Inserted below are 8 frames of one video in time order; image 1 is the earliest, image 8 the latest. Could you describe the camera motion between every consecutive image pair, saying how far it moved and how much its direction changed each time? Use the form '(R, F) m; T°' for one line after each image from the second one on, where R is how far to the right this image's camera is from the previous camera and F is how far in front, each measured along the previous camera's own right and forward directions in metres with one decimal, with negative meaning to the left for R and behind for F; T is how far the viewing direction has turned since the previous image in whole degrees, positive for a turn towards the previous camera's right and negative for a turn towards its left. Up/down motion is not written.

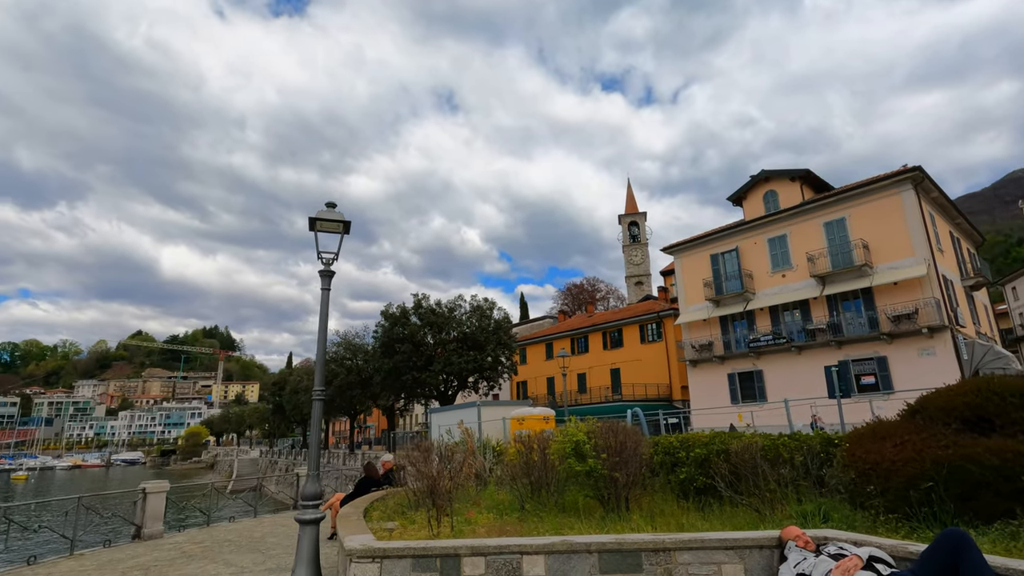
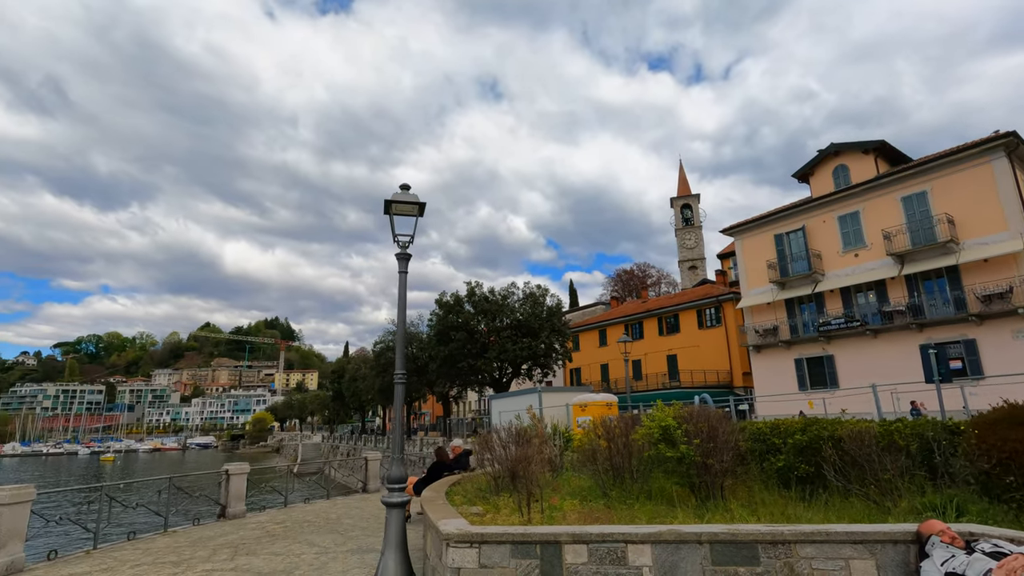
(-0.4, +0.2) m; -5°
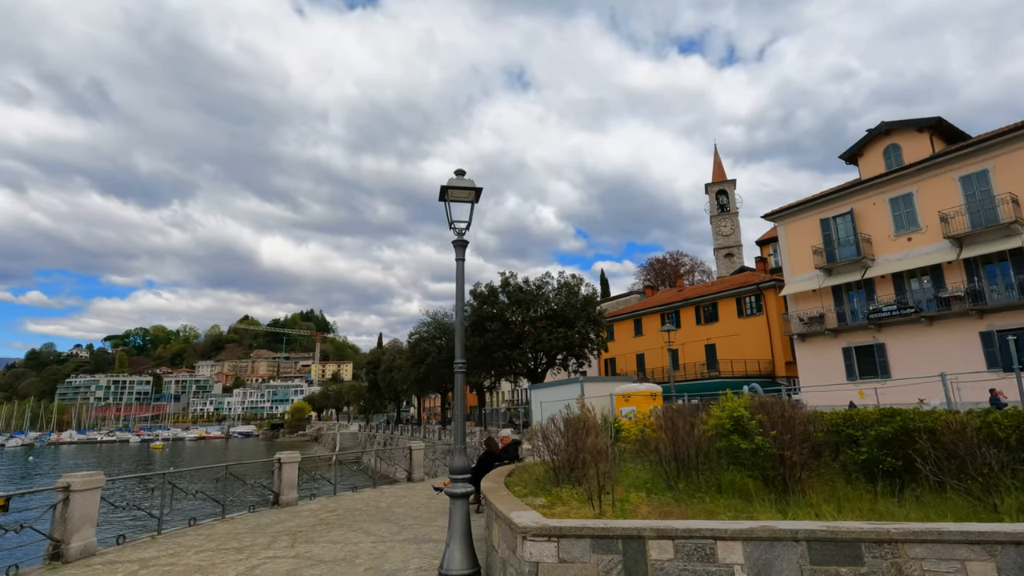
(-0.3, +0.1) m; -3°
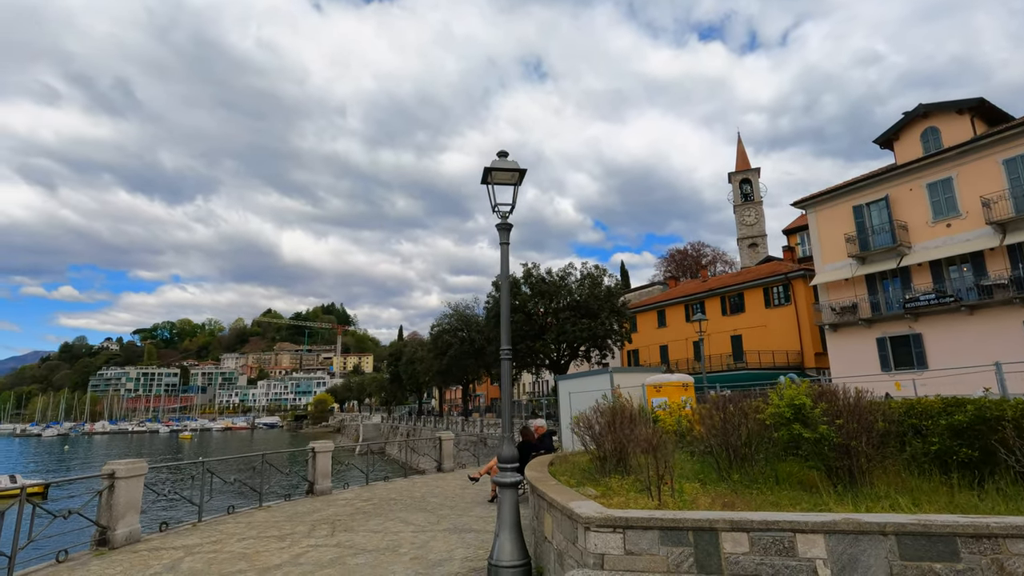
(-0.3, +0.2) m; -2°
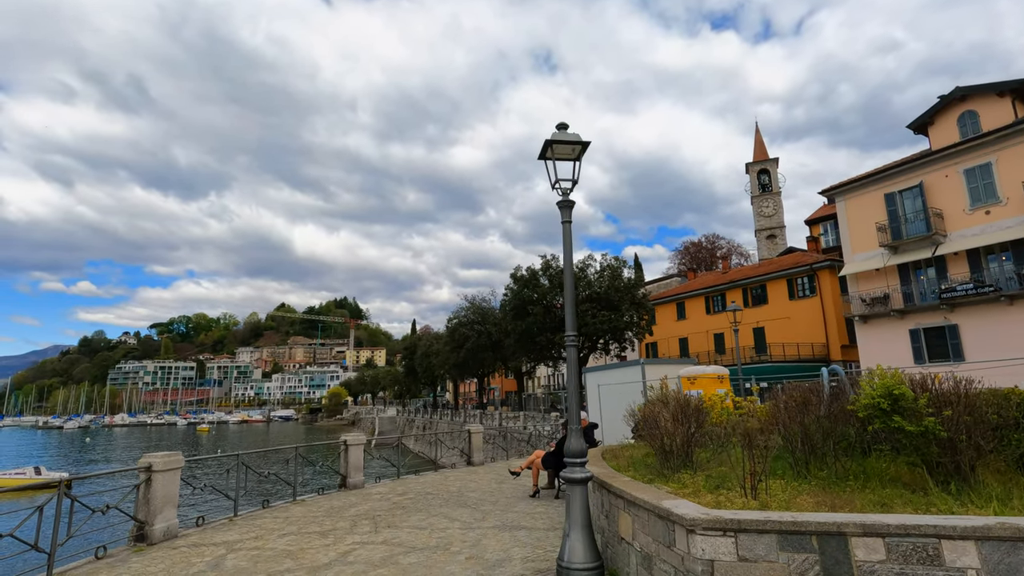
(-0.5, +0.4) m; -1°
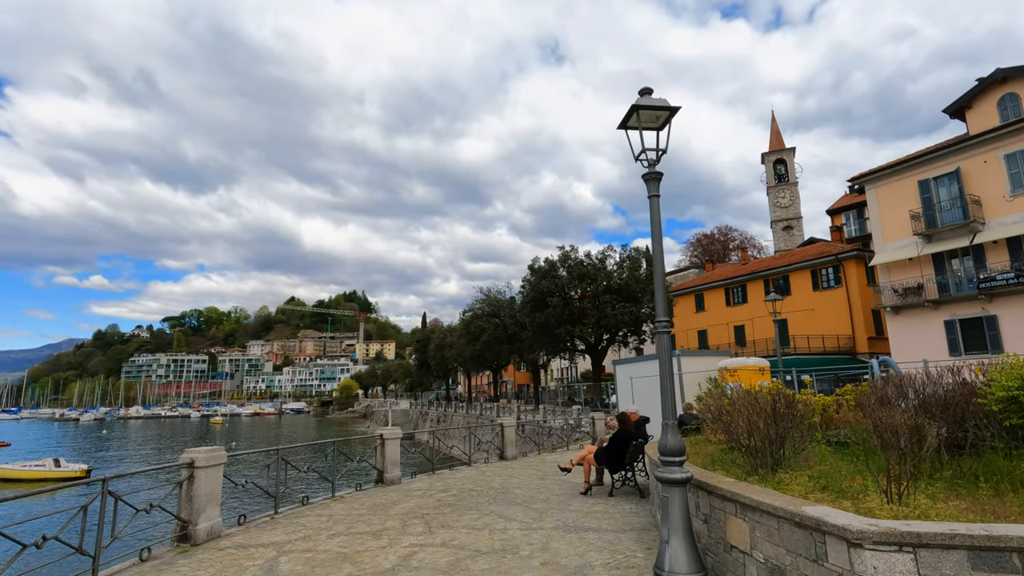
(-0.7, +0.5) m; -1°
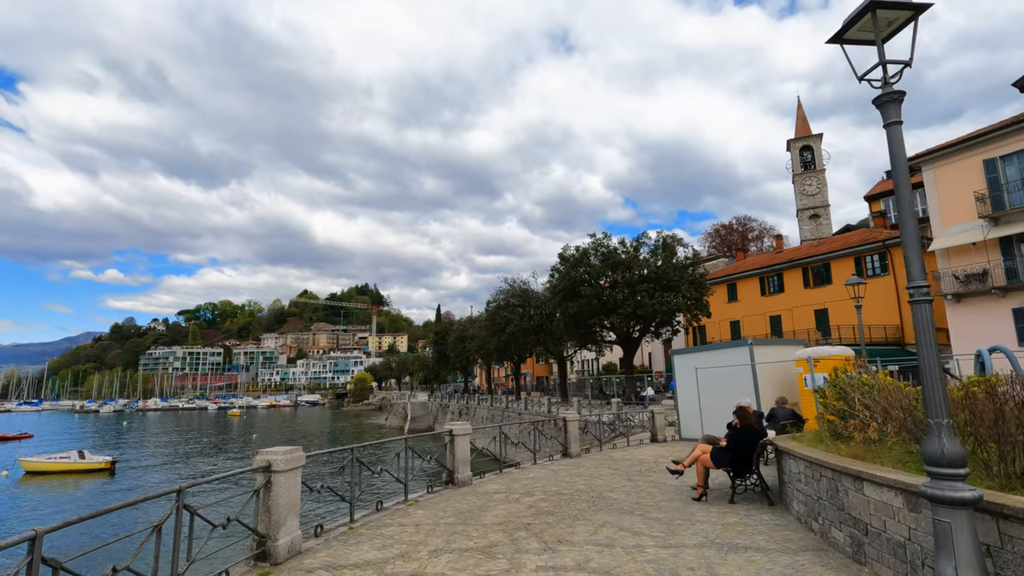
(-1.2, +1.0) m; -1°
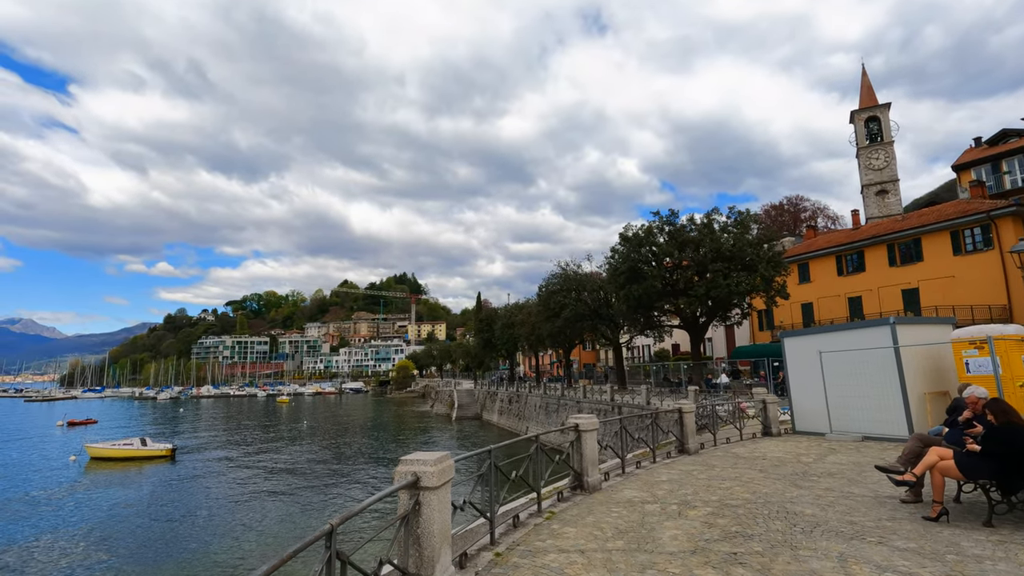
(-1.4, +1.5) m; -4°
